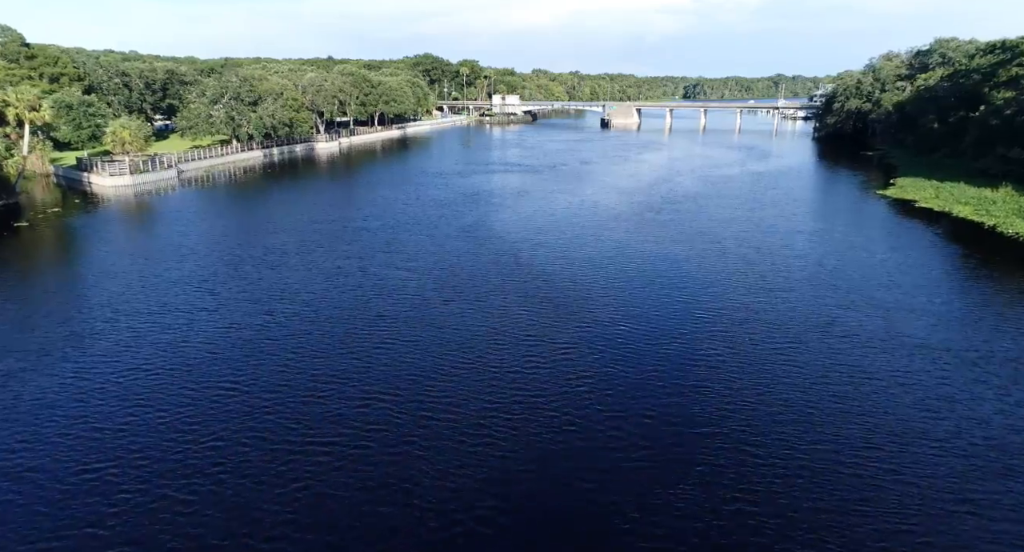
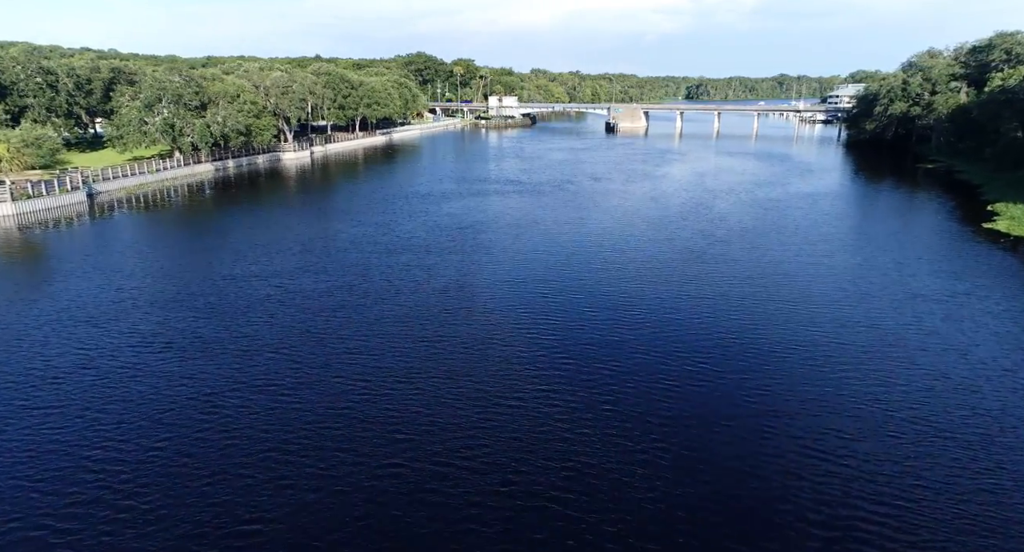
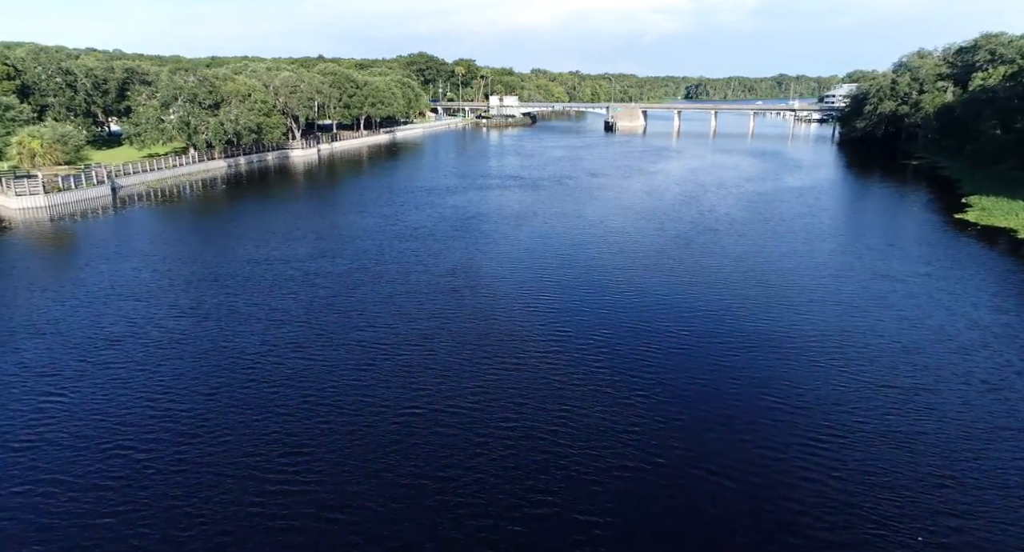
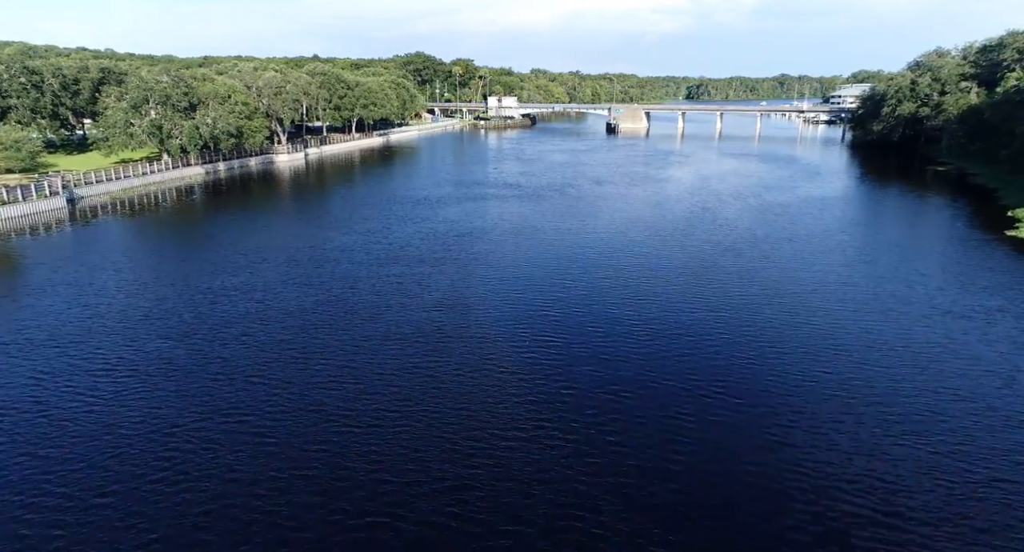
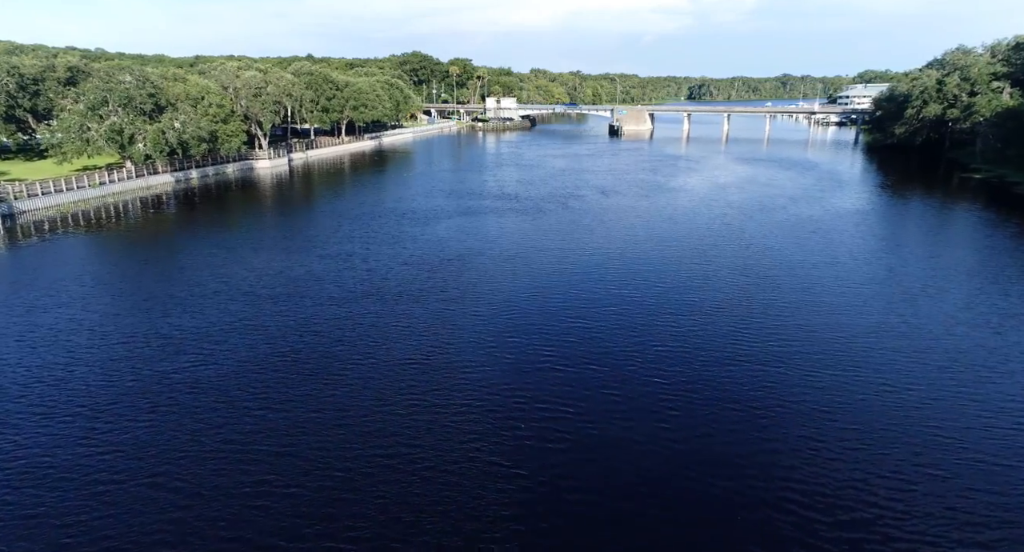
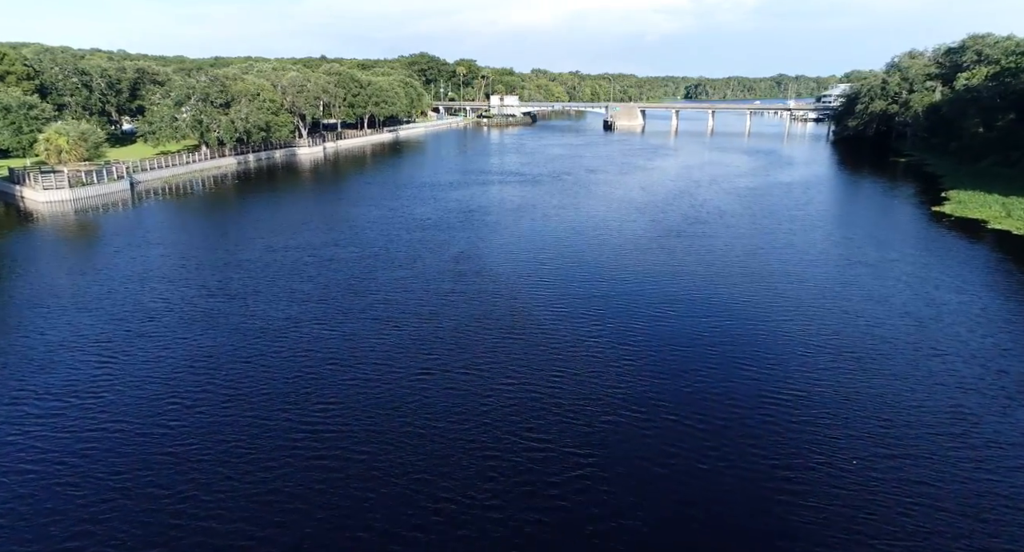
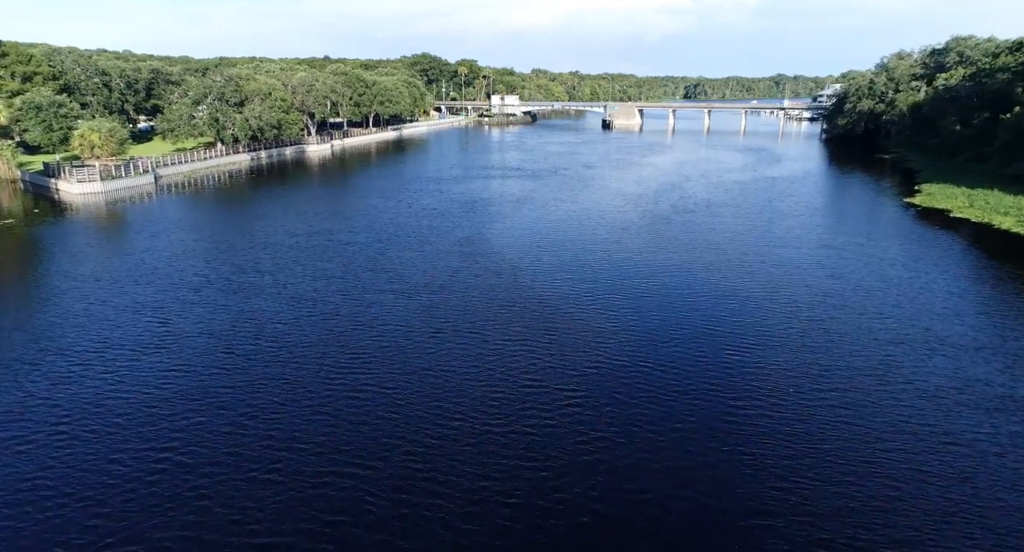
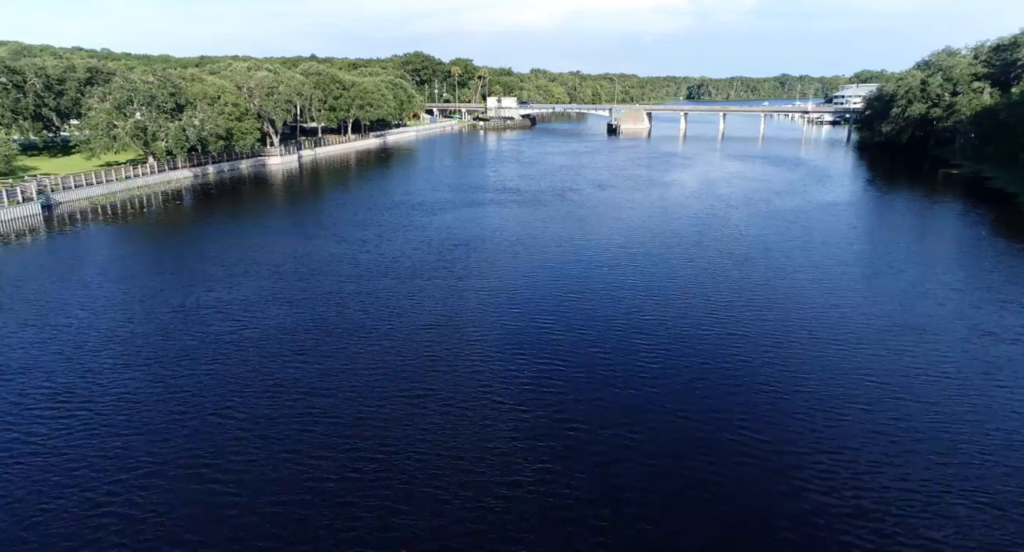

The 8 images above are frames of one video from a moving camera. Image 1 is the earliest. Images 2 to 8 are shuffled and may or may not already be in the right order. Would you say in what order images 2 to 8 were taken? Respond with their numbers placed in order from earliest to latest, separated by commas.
7, 6, 3, 2, 4, 8, 5
